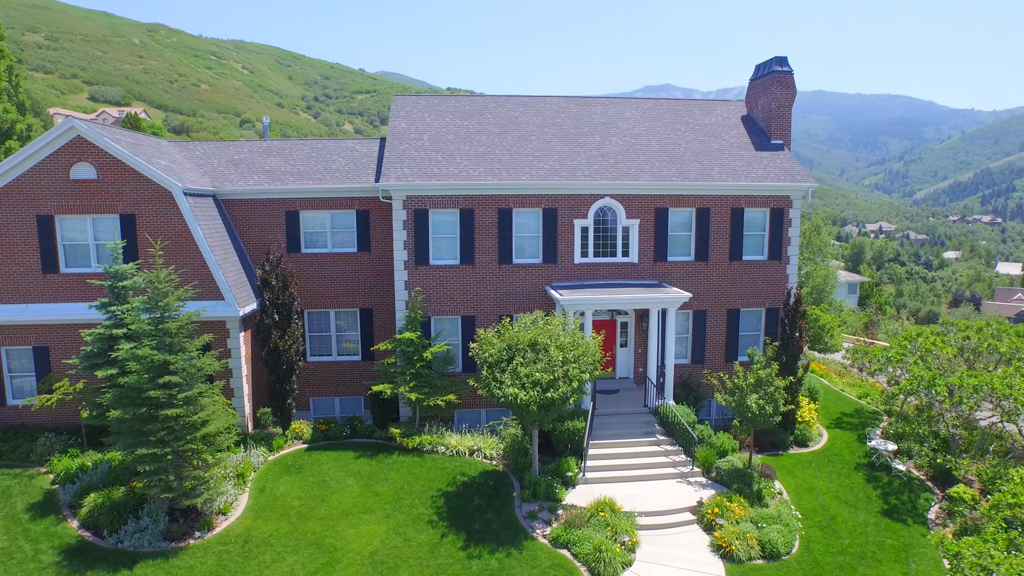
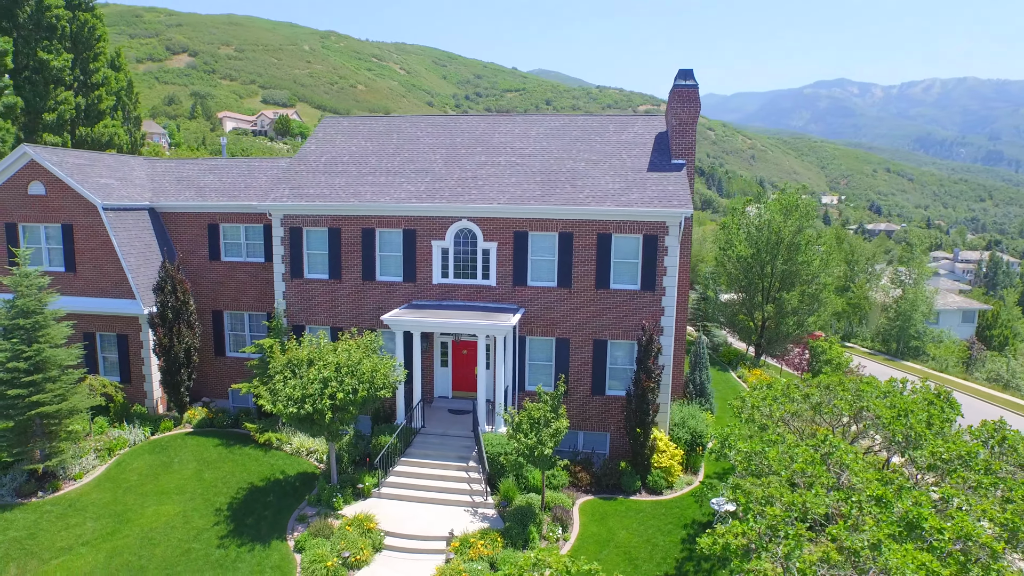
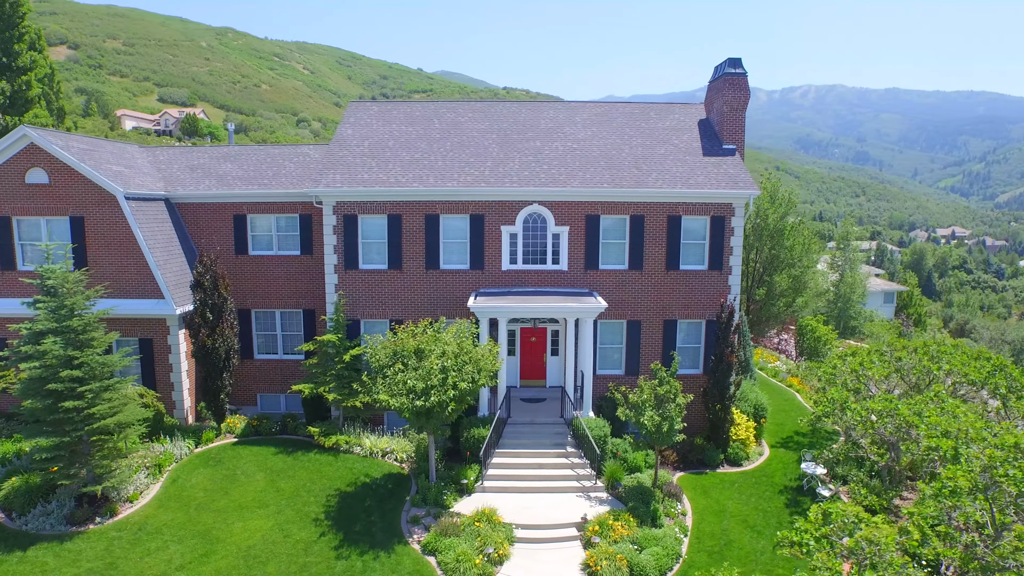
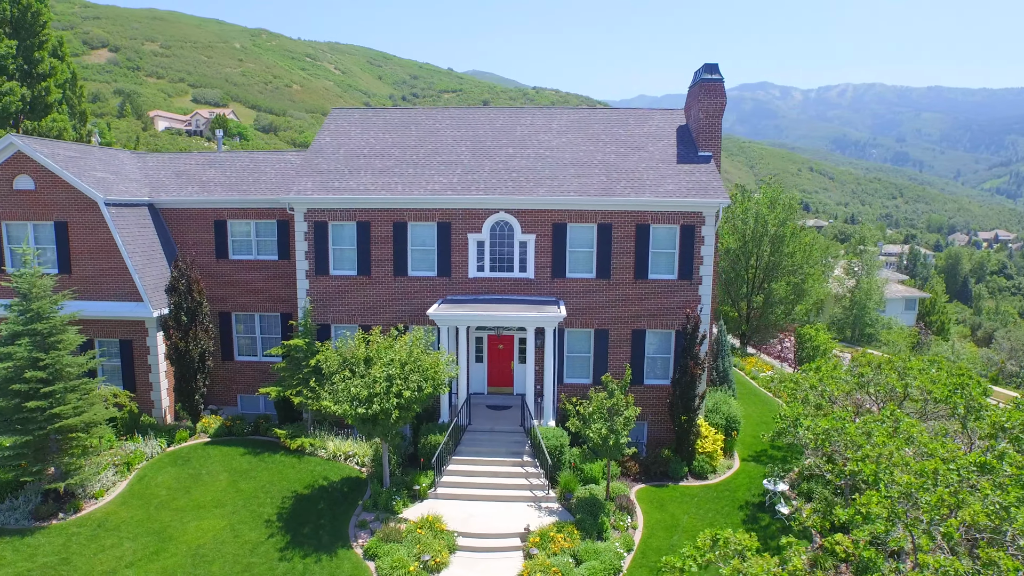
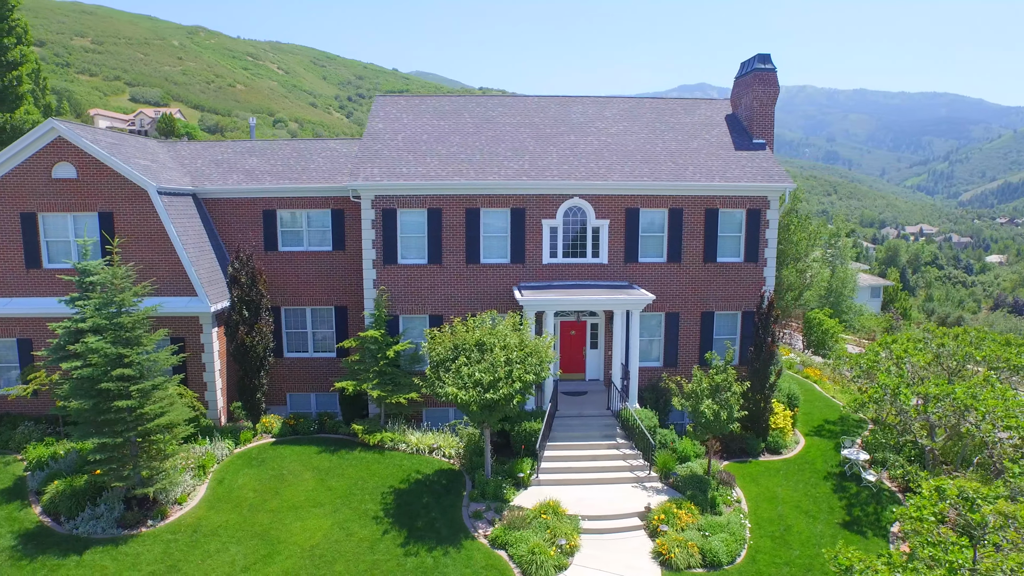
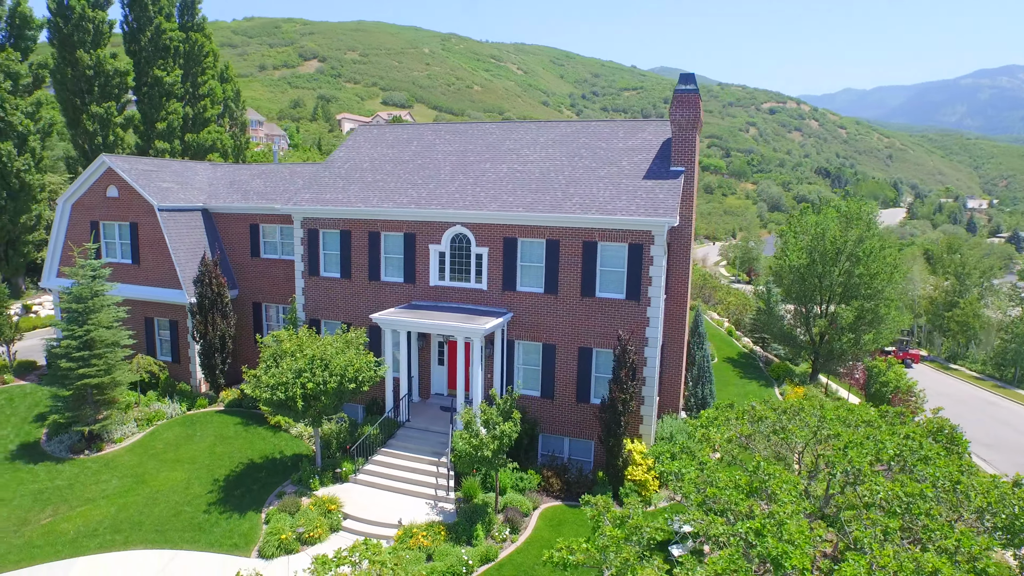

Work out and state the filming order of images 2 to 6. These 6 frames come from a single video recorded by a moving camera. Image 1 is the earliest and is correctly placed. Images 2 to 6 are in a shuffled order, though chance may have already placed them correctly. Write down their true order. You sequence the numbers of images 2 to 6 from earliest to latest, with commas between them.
5, 3, 4, 2, 6
